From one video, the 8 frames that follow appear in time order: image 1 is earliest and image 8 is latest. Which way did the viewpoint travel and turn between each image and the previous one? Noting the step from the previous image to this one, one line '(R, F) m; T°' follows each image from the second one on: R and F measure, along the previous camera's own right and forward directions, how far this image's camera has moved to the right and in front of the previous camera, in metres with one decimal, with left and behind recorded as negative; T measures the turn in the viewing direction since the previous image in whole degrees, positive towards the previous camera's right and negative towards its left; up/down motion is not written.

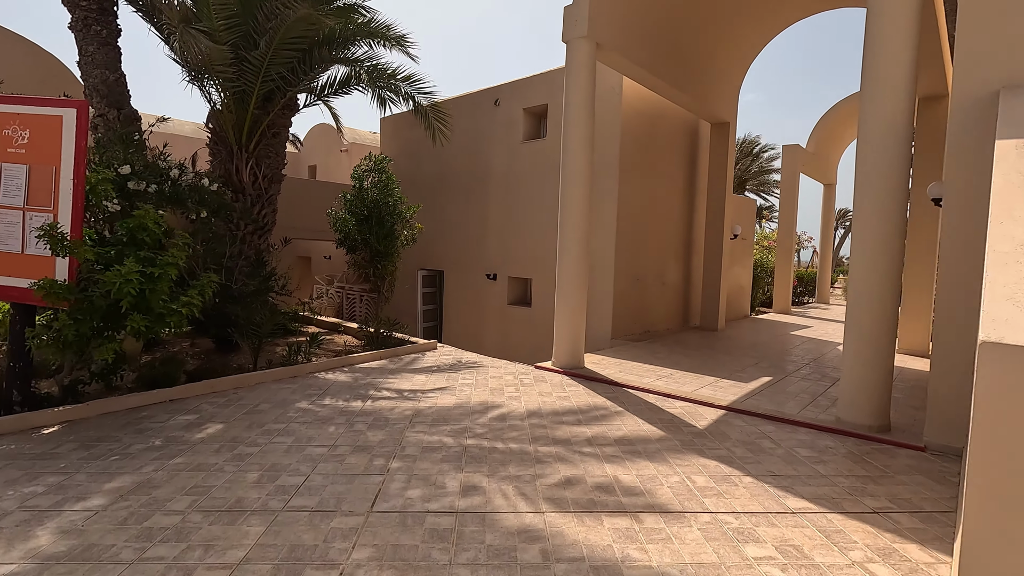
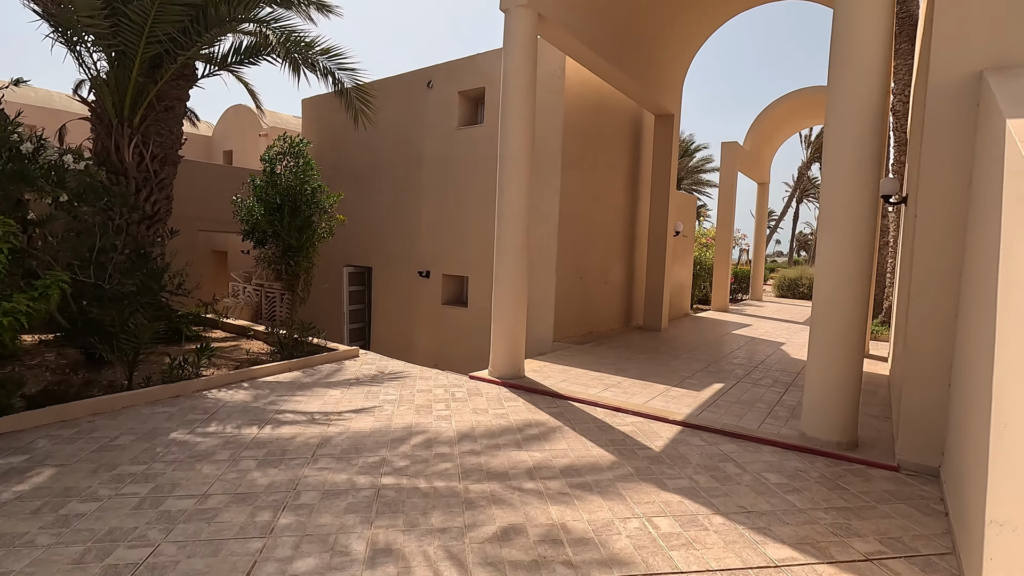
(+0.1, +0.7) m; +6°
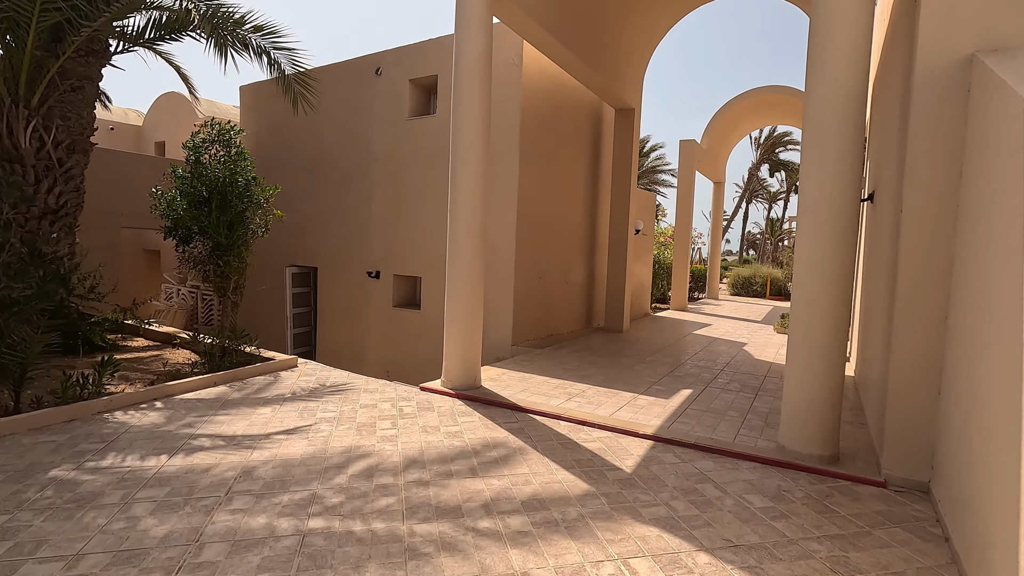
(0.0, +0.4) m; +4°
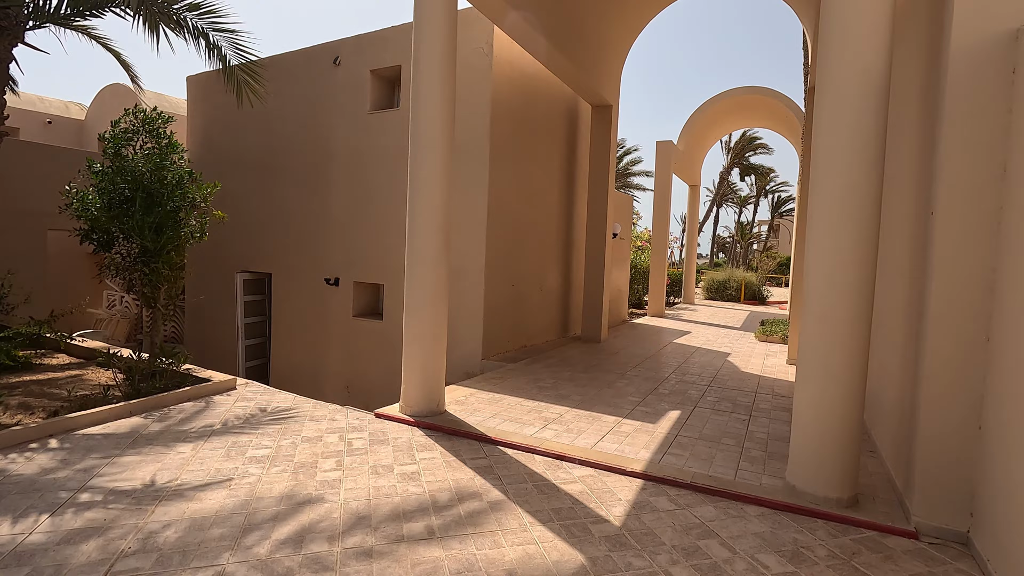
(0.0, +0.6) m; +3°
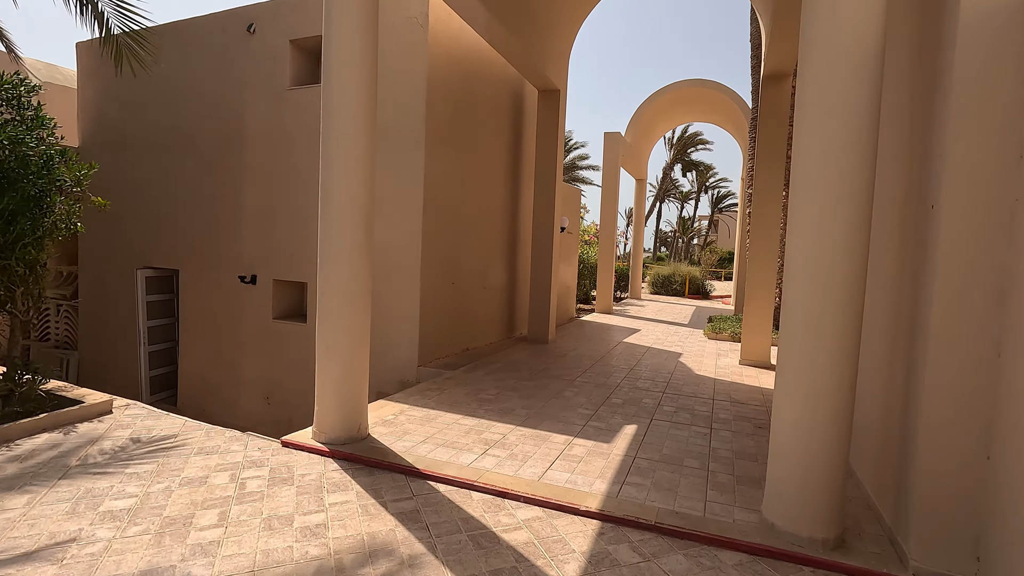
(+0.1, +0.6) m; +6°
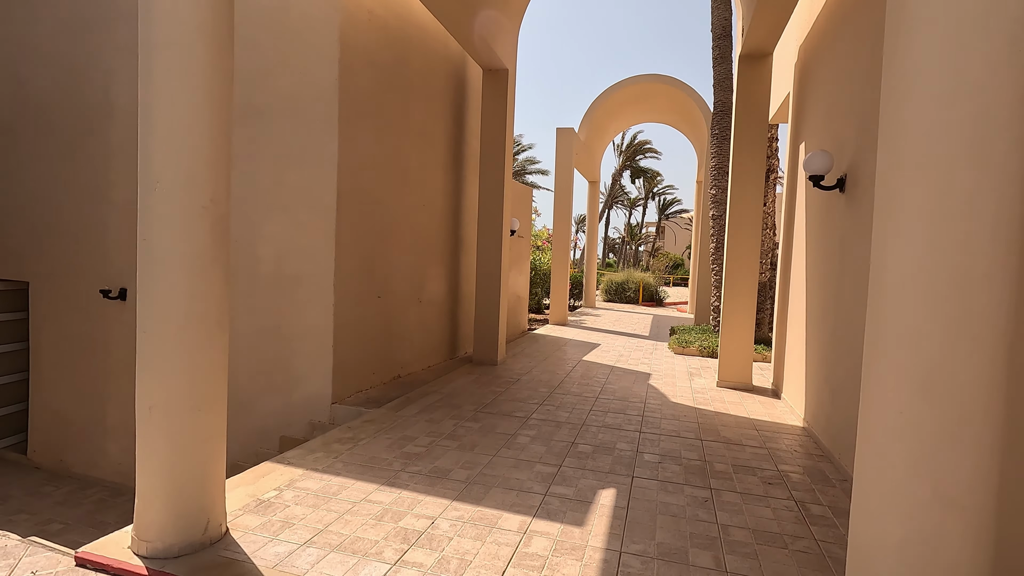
(+0.1, +1.1) m; +5°
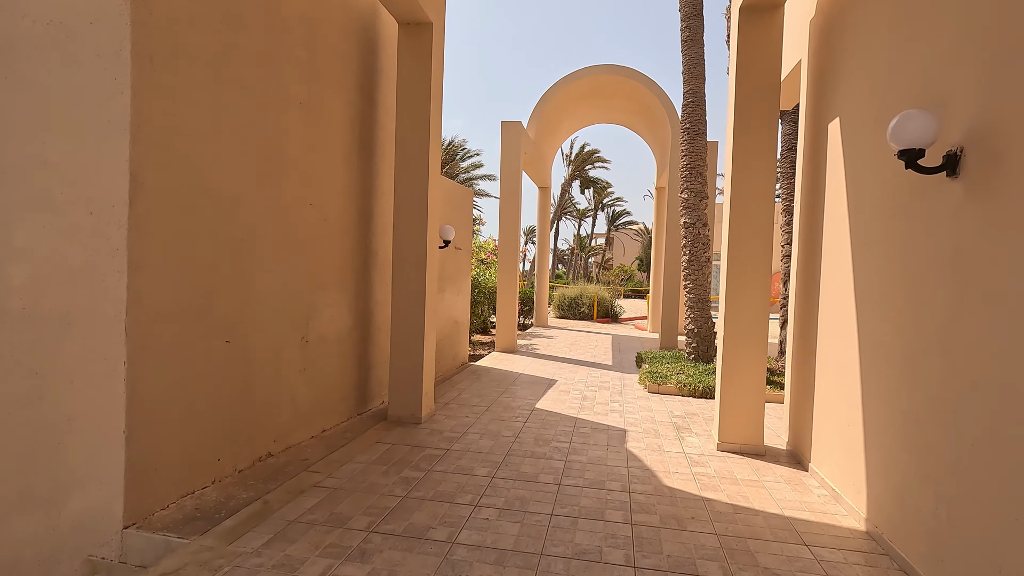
(+0.2, +1.7) m; +5°
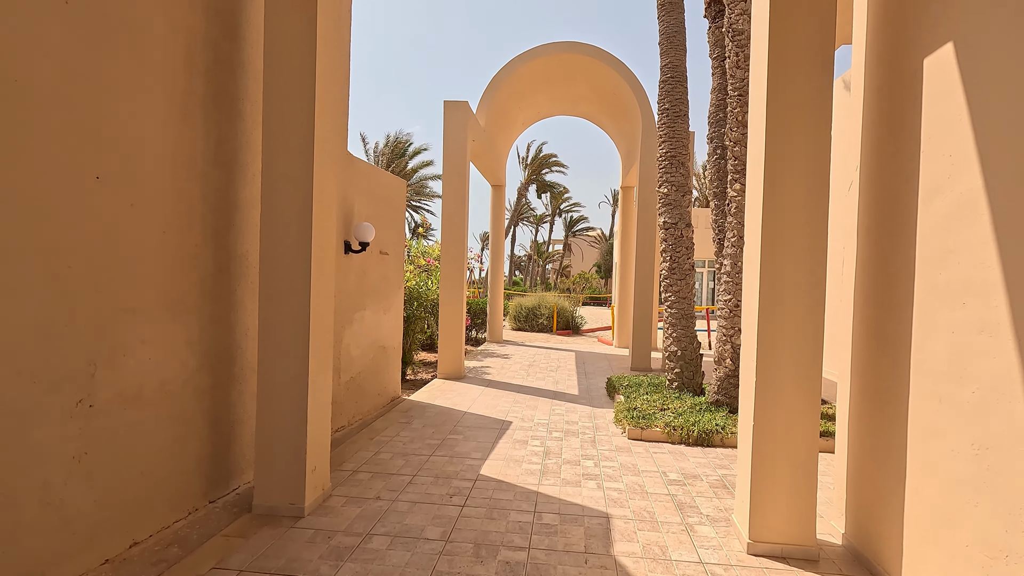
(+0.2, +1.6) m; +5°
